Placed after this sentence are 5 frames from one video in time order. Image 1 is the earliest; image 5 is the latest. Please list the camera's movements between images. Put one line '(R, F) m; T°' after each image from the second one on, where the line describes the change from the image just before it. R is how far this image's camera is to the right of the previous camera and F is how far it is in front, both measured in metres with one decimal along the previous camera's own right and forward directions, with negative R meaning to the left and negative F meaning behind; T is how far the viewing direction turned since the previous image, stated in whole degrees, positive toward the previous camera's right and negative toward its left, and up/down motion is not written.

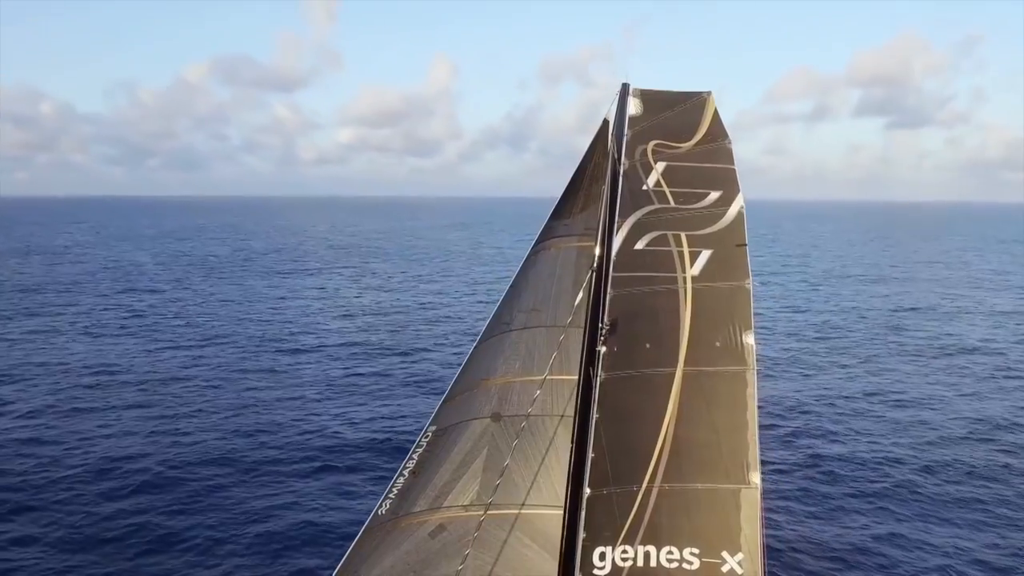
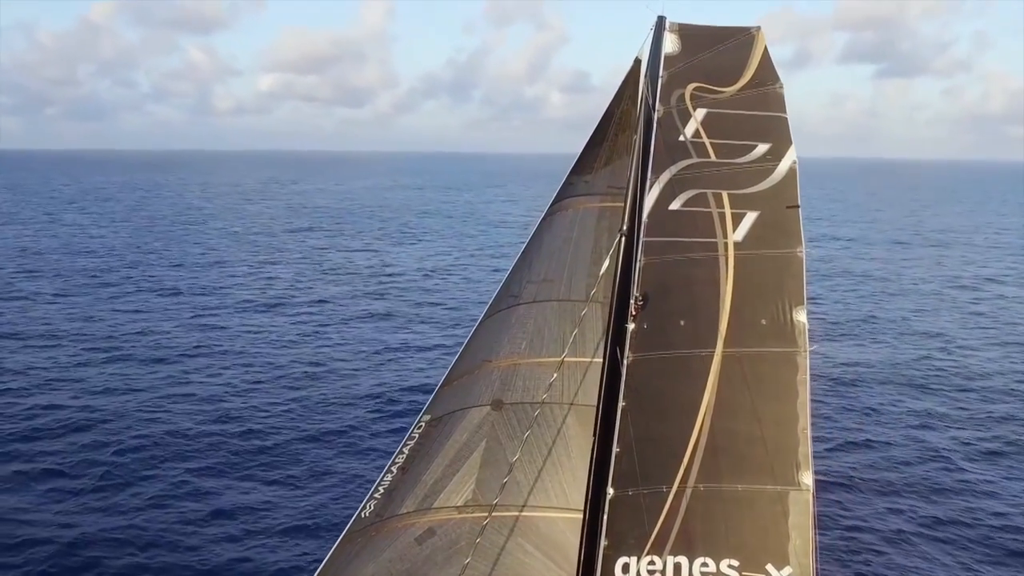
(+0.3, +1.5) m; -3°
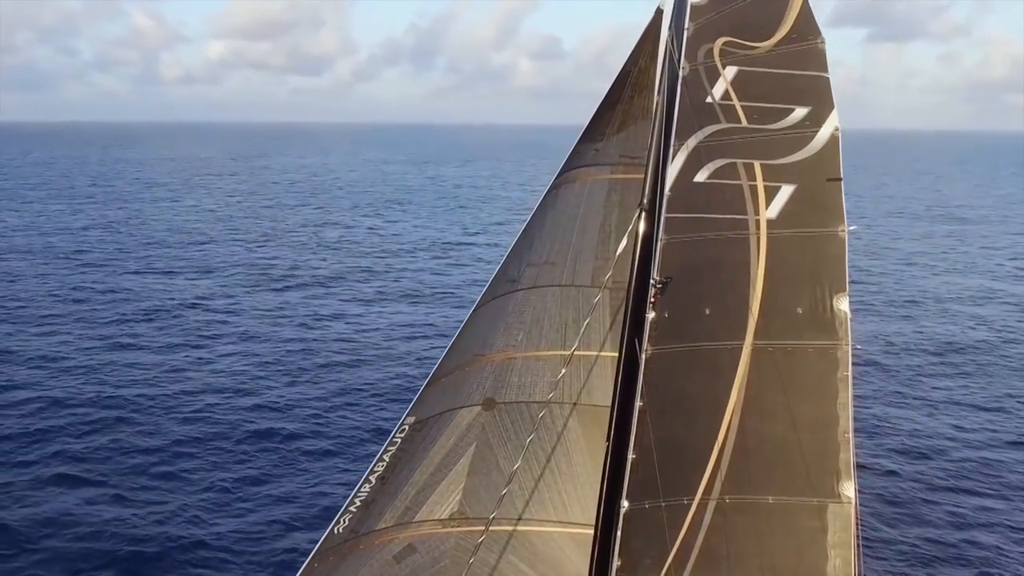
(+0.2, +1.1) m; -2°
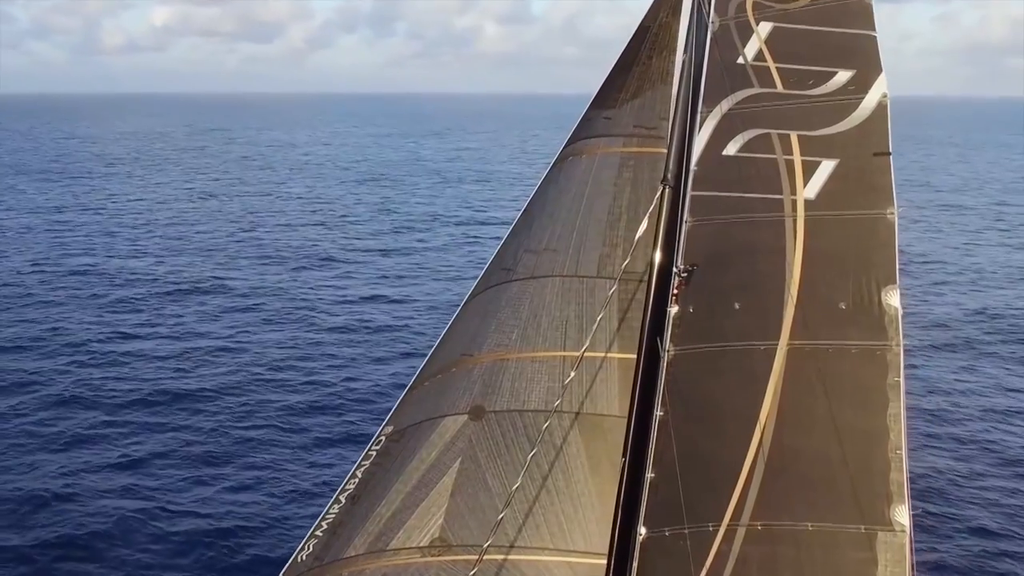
(+0.2, +1.1) m; -1°
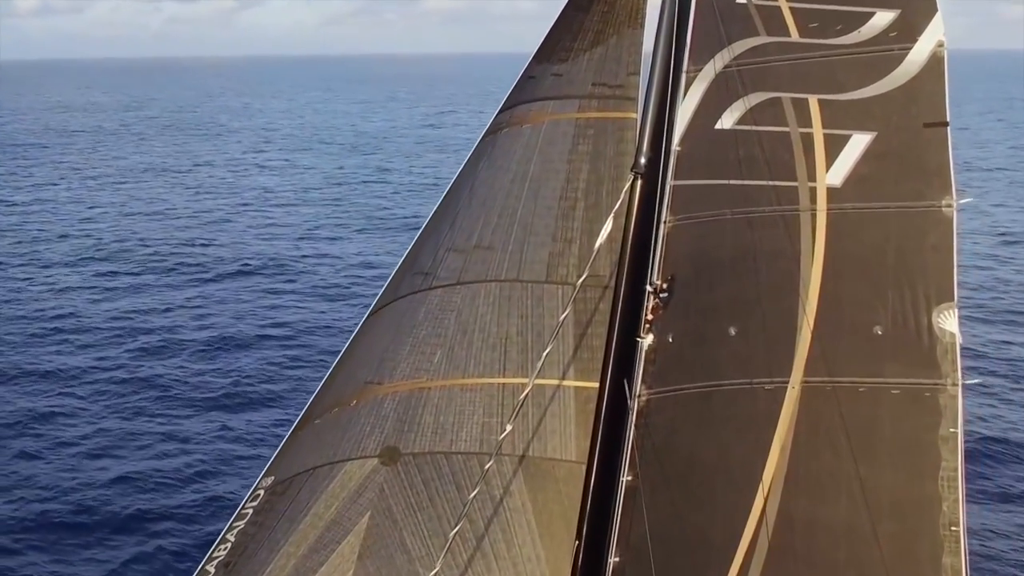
(+0.8, +1.8) m; -3°
